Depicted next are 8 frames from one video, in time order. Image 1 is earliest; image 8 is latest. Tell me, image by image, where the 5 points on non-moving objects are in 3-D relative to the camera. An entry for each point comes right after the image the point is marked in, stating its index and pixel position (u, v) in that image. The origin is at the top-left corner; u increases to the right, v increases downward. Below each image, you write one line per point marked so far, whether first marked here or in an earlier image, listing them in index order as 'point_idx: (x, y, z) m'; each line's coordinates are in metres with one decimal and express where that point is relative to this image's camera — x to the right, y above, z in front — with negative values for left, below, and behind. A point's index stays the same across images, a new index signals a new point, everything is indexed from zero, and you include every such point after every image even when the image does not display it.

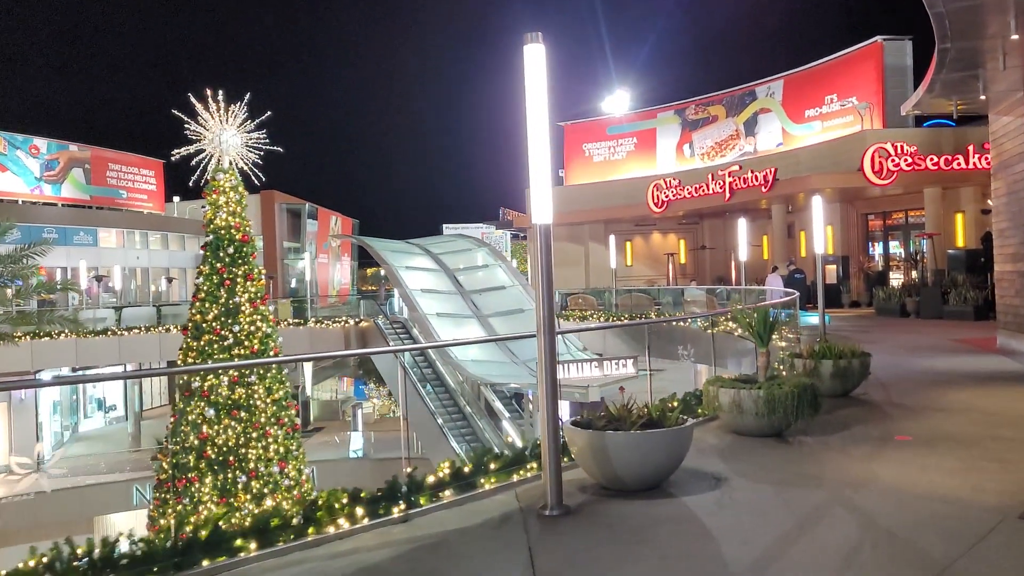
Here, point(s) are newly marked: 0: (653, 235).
0: (+2.9, +1.1, +18.0) m
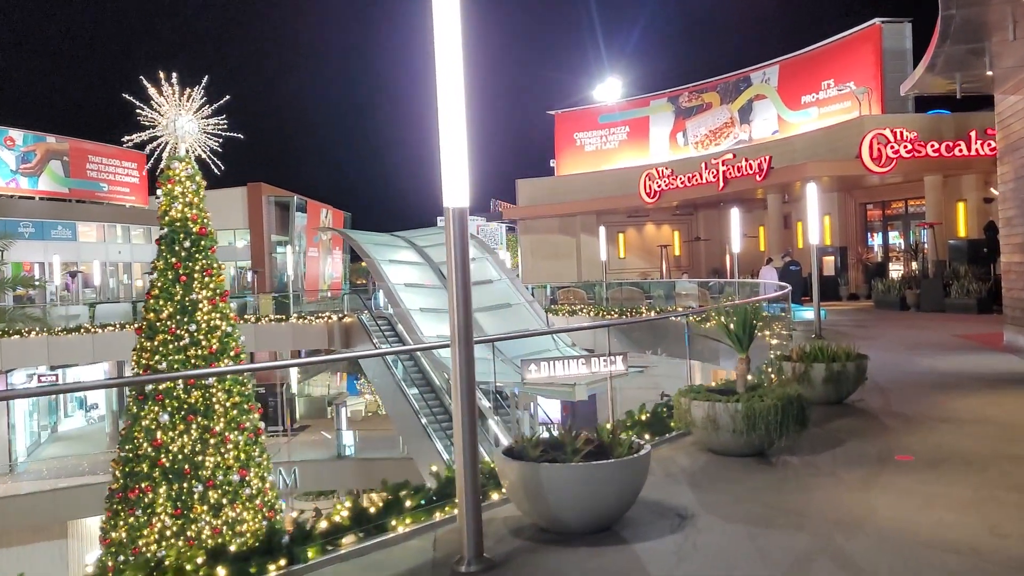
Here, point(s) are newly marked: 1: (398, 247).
0: (+2.7, +1.2, +17.5) m
1: (-2.1, +0.7, +15.9) m
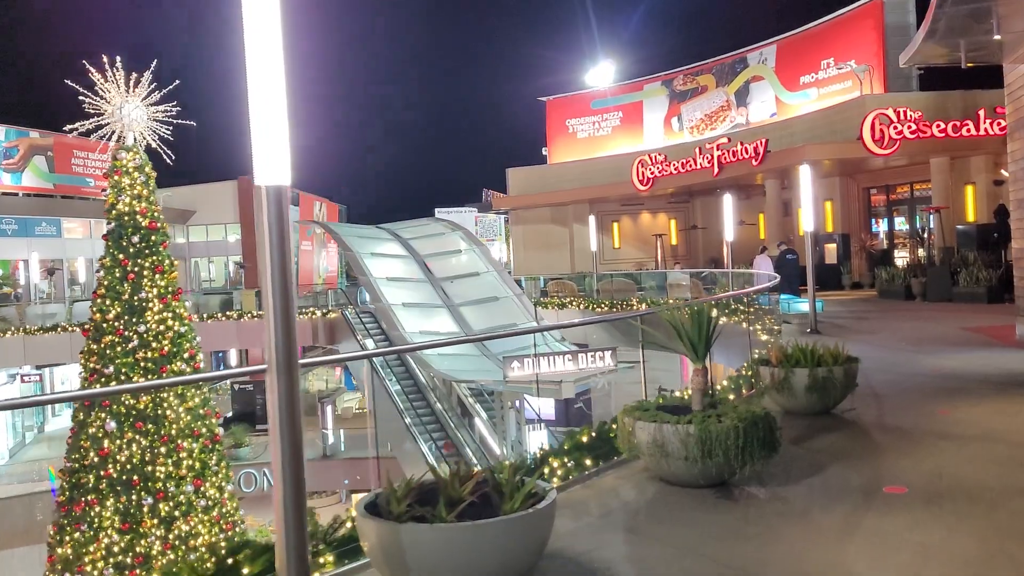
0: (+2.5, +1.4, +16.9) m
1: (-2.3, +0.8, +15.4) m
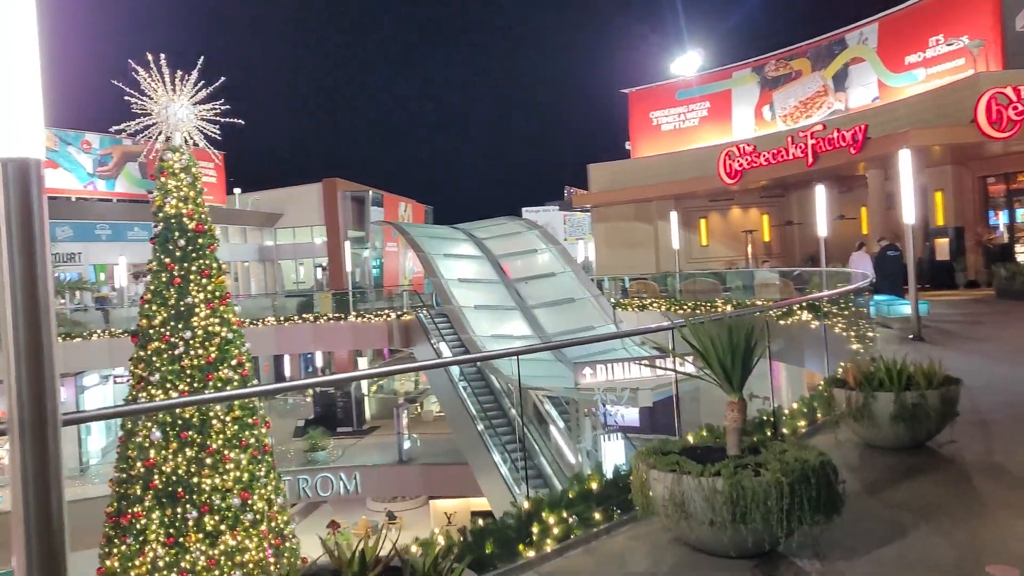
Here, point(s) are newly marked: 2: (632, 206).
0: (+4.0, +1.4, +15.9) m
1: (-0.9, +0.8, +15.0) m
2: (+2.3, +1.6, +16.6) m
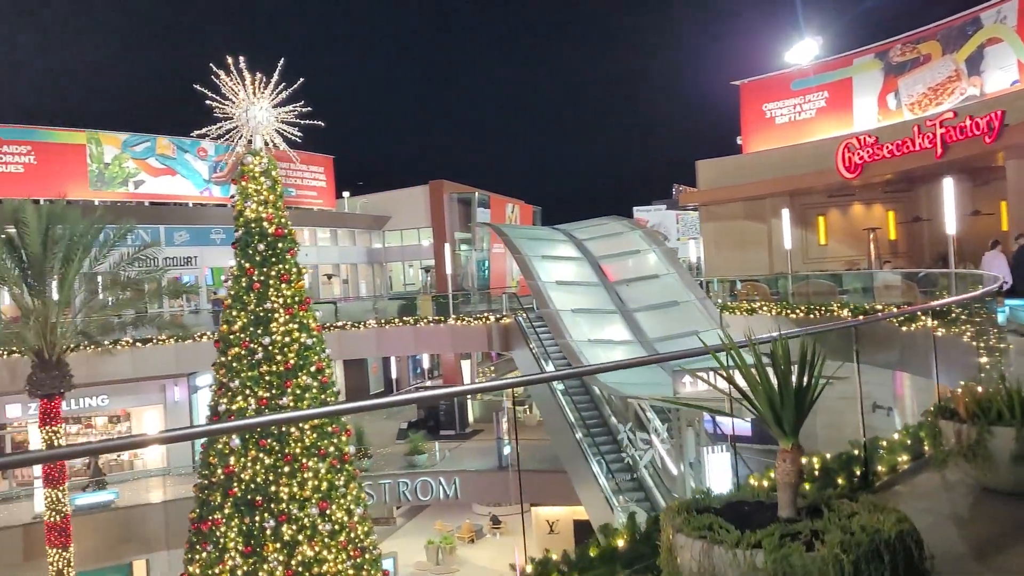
0: (+5.8, +1.4, +14.9) m
1: (+0.8, +0.8, +14.6) m
2: (+4.2, +1.5, +15.7) m
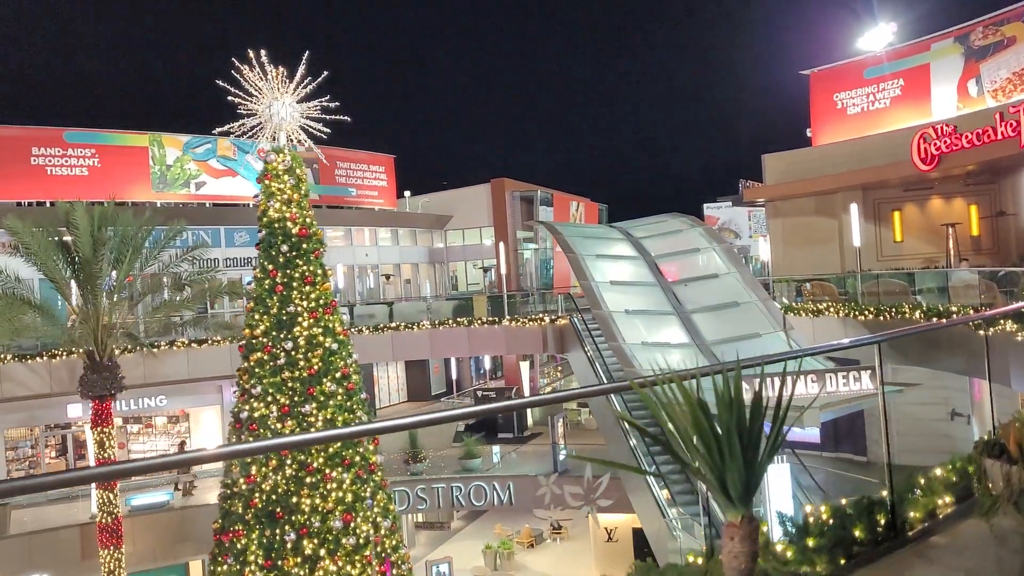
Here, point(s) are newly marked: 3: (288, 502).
0: (+6.7, +1.4, +14.0) m
1: (+1.7, +0.8, +14.1) m
2: (+5.2, +1.5, +14.9) m
3: (-1.6, -1.5, +6.1) m
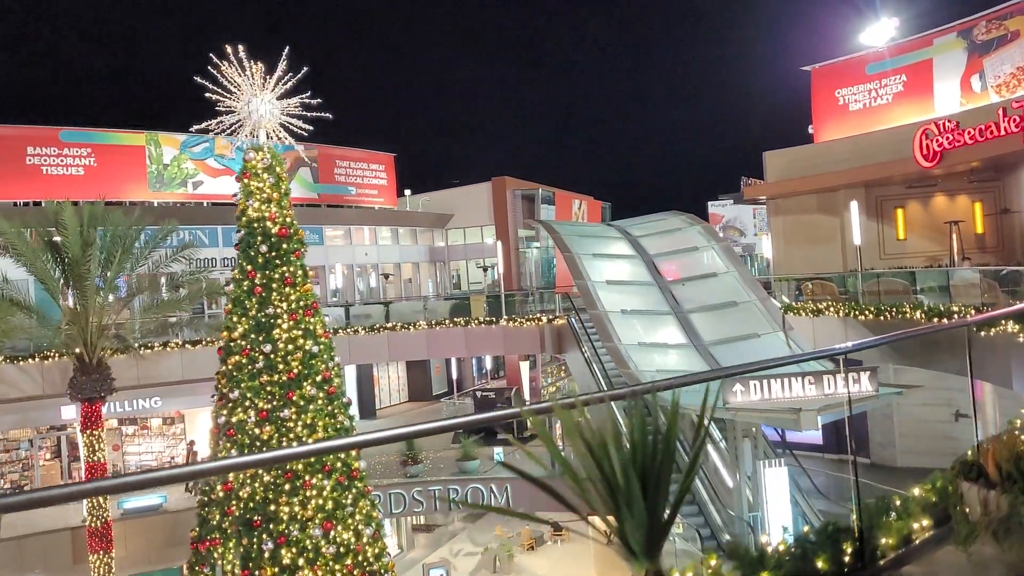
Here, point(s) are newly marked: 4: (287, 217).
0: (+6.7, +1.4, +13.7) m
1: (+1.6, +0.8, +13.9) m
2: (+5.1, +1.6, +14.7) m
3: (-1.7, -1.5, +5.9) m
4: (-1.7, +0.5, +6.6) m
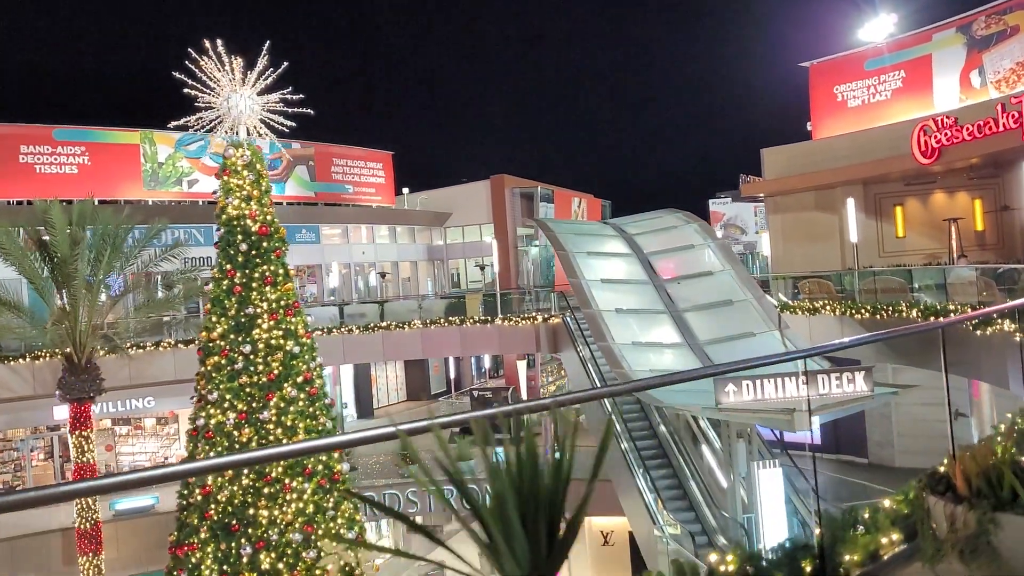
0: (+6.6, +1.4, +13.6) m
1: (+1.5, +0.8, +13.8) m
2: (+5.0, +1.6, +14.6) m
3: (-1.8, -1.5, +5.8) m
4: (-1.8, +0.5, +6.5) m
